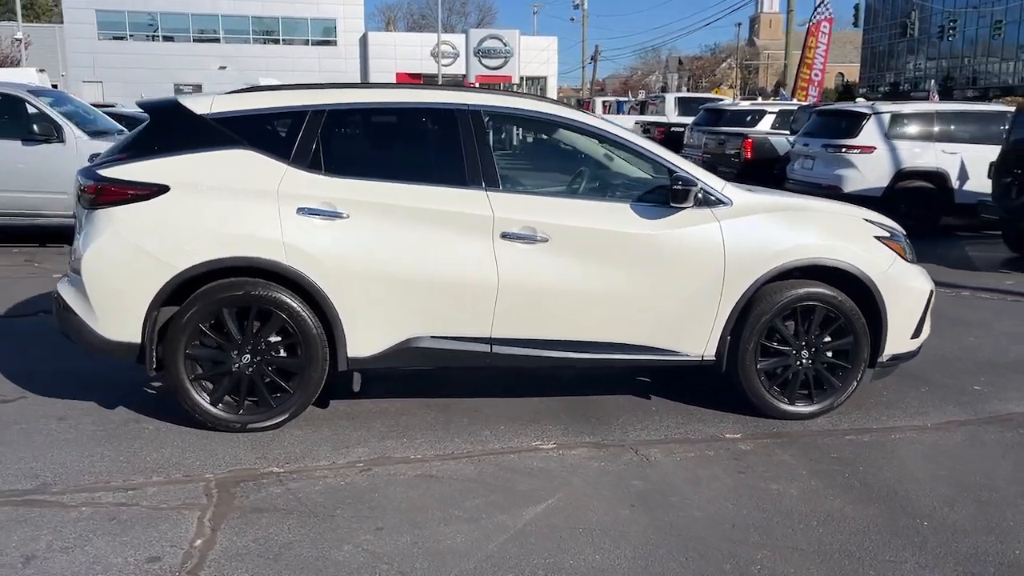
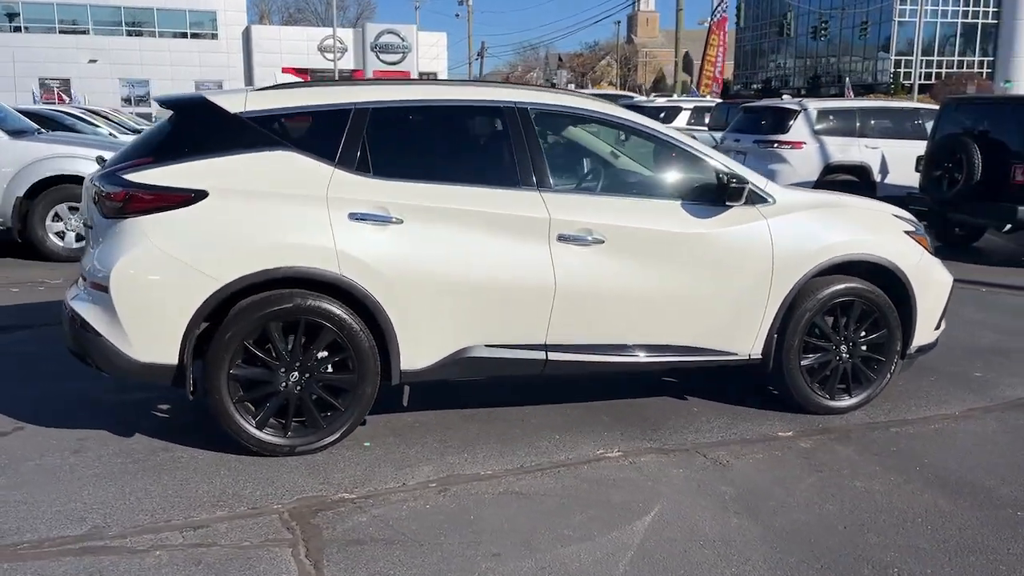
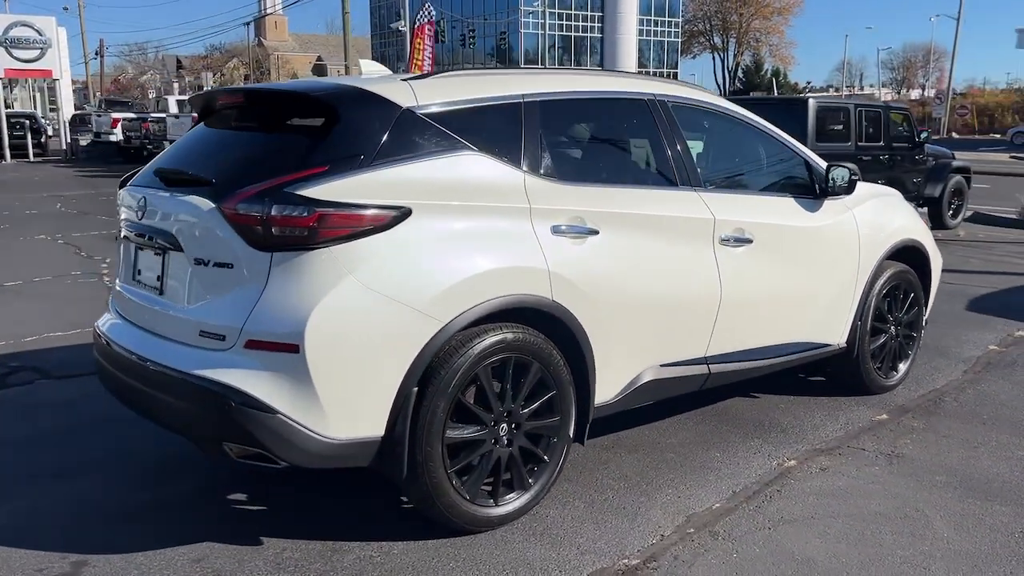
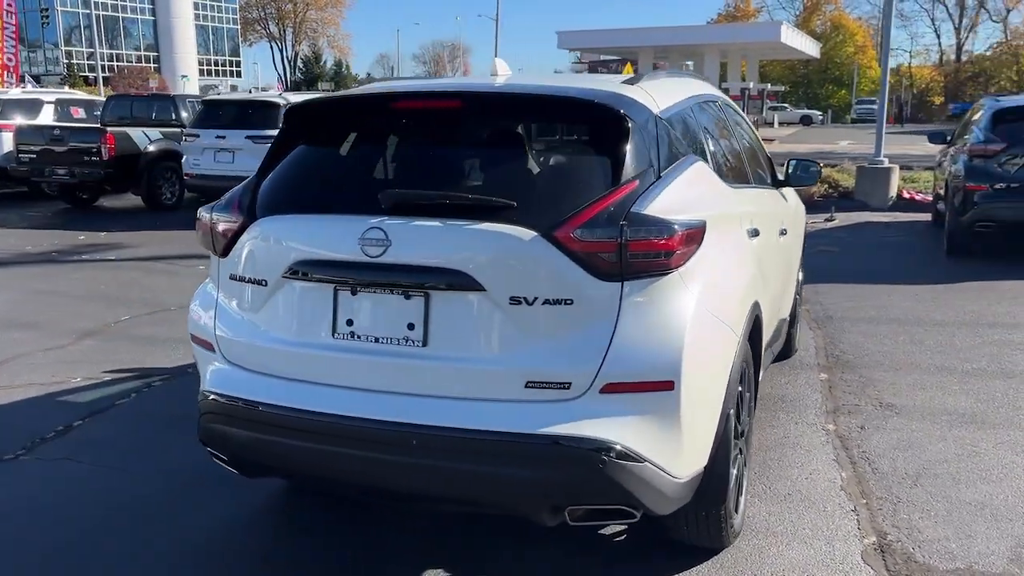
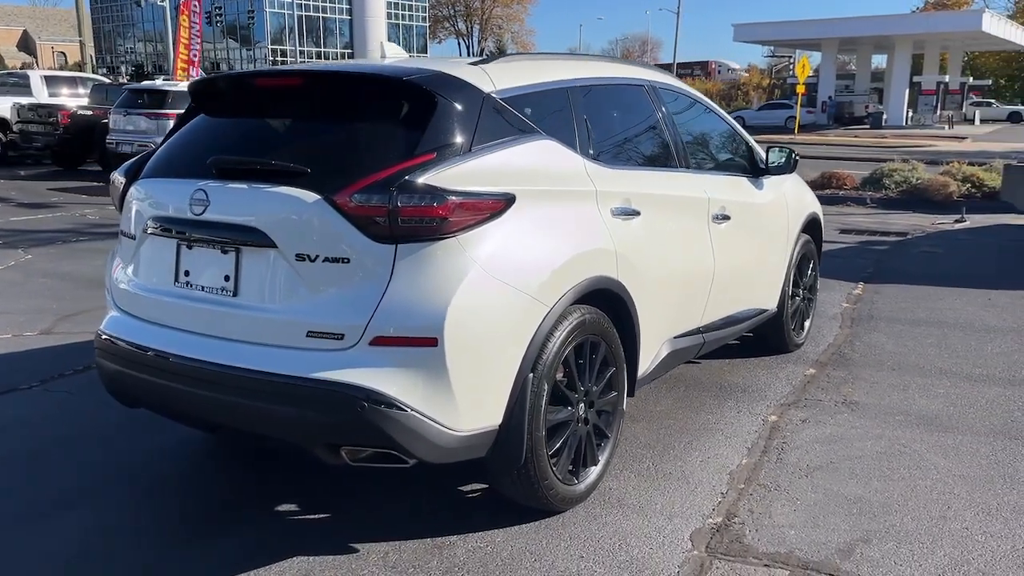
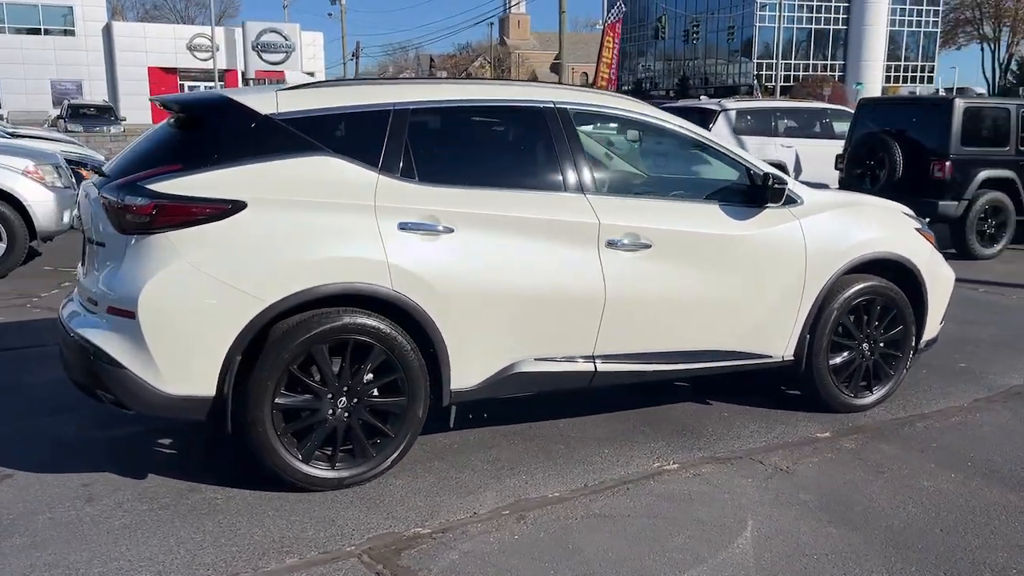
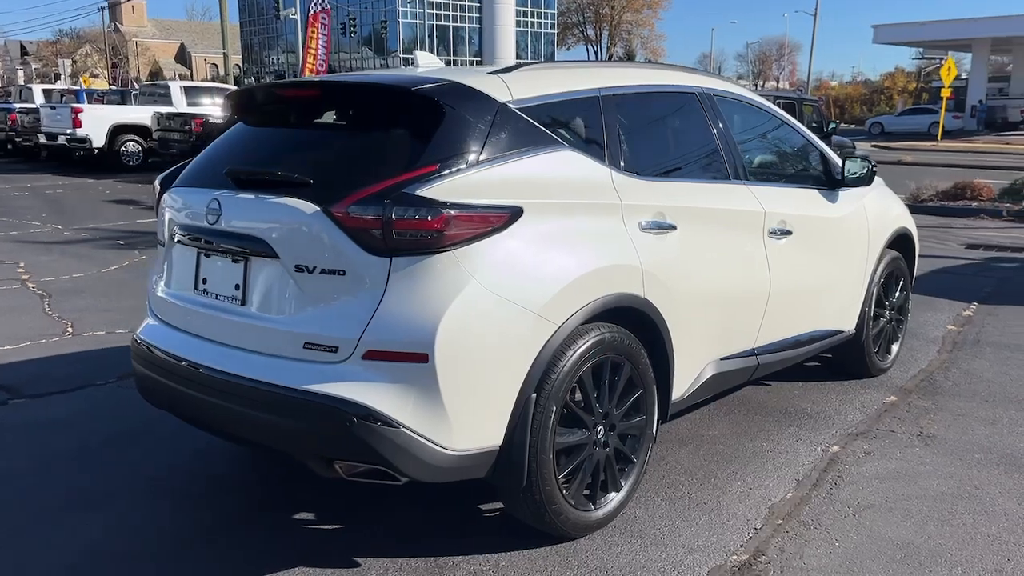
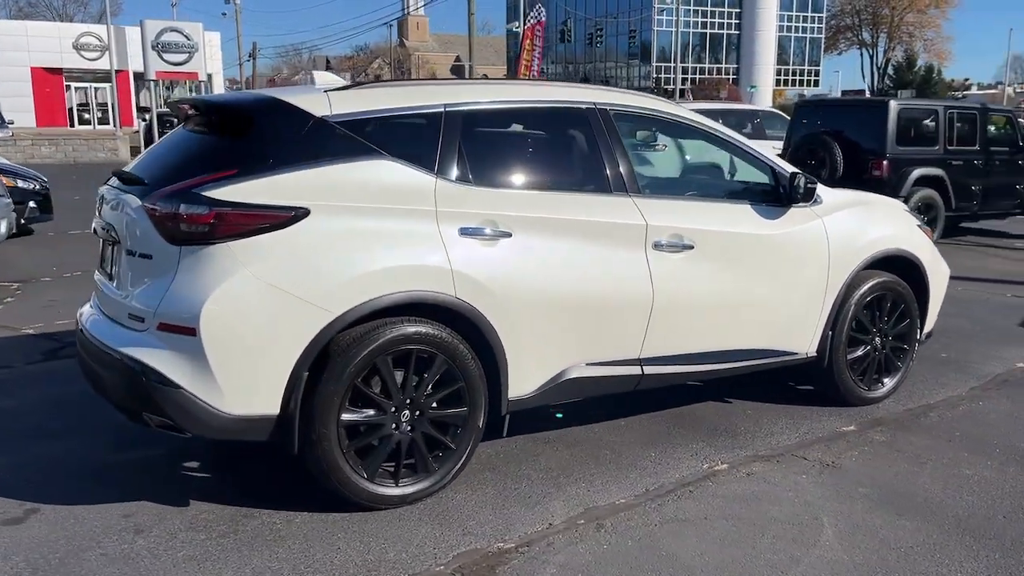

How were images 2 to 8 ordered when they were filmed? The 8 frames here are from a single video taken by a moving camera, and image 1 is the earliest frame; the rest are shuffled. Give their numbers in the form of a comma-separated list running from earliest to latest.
2, 6, 8, 3, 7, 5, 4
